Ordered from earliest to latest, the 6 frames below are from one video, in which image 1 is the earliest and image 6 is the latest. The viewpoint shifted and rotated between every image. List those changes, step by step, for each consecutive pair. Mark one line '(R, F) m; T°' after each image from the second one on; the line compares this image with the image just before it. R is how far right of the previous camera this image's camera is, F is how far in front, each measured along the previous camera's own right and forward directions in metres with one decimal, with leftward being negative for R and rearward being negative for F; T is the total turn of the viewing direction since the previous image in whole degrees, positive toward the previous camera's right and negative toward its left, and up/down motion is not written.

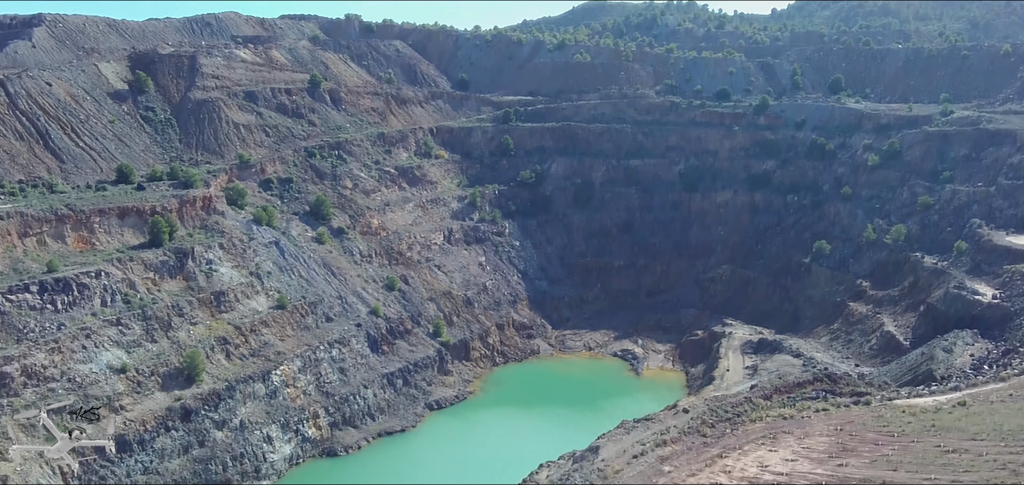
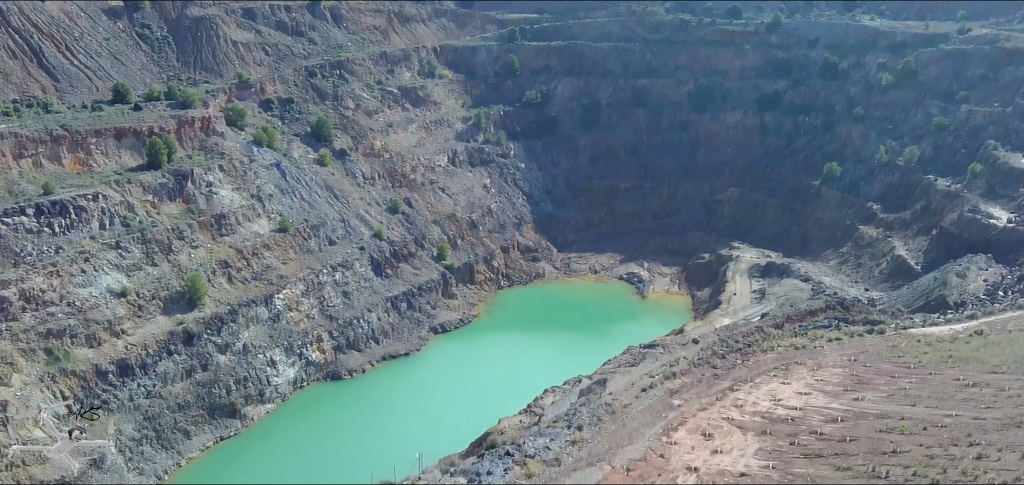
(0.0, +1.1) m; 0°
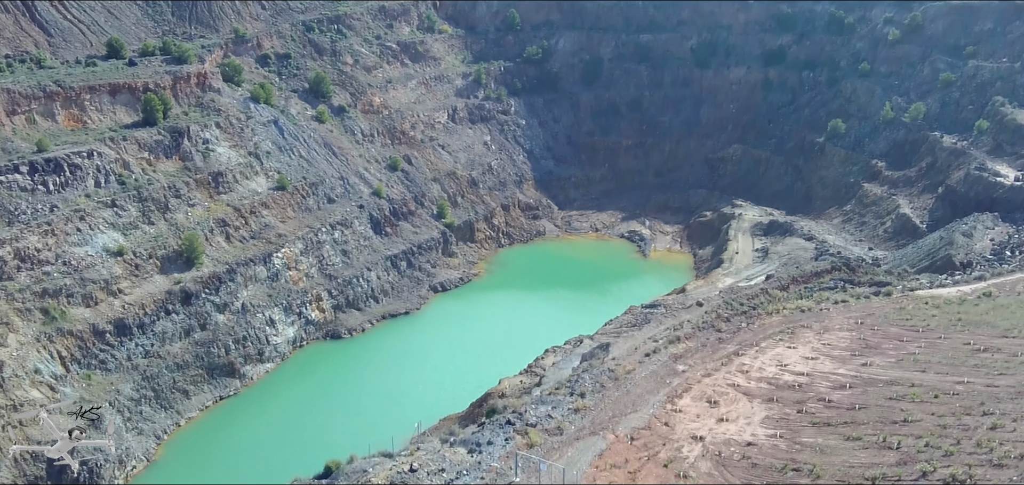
(0.0, +0.6) m; 0°
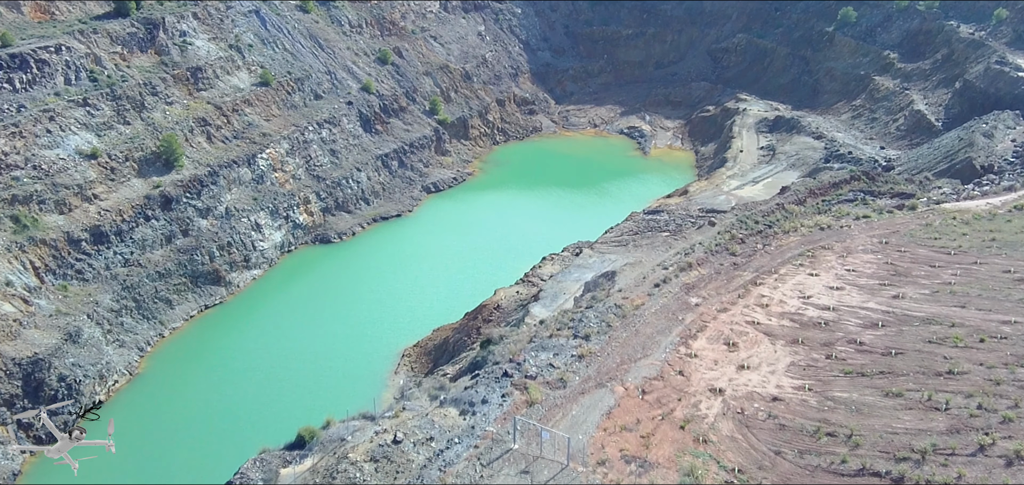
(0.0, +2.1) m; 0°
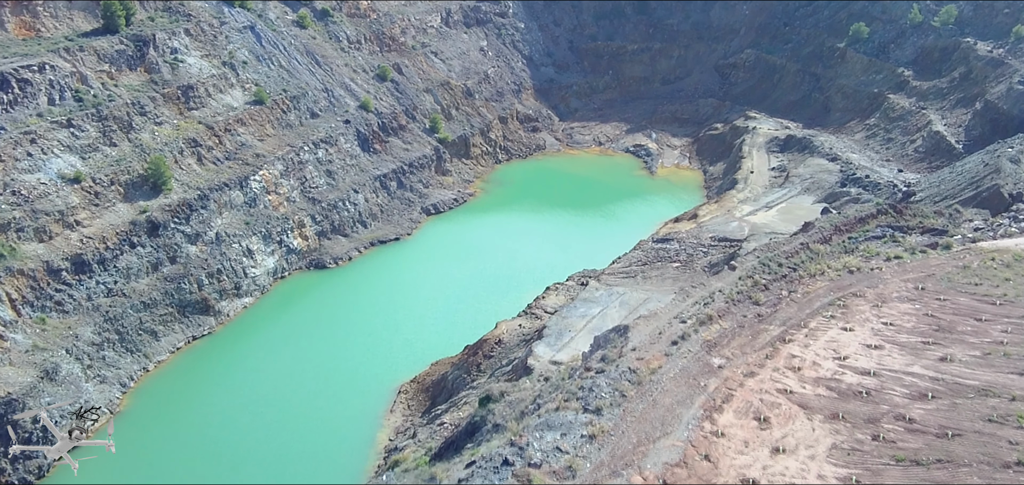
(0.0, +1.7) m; 0°
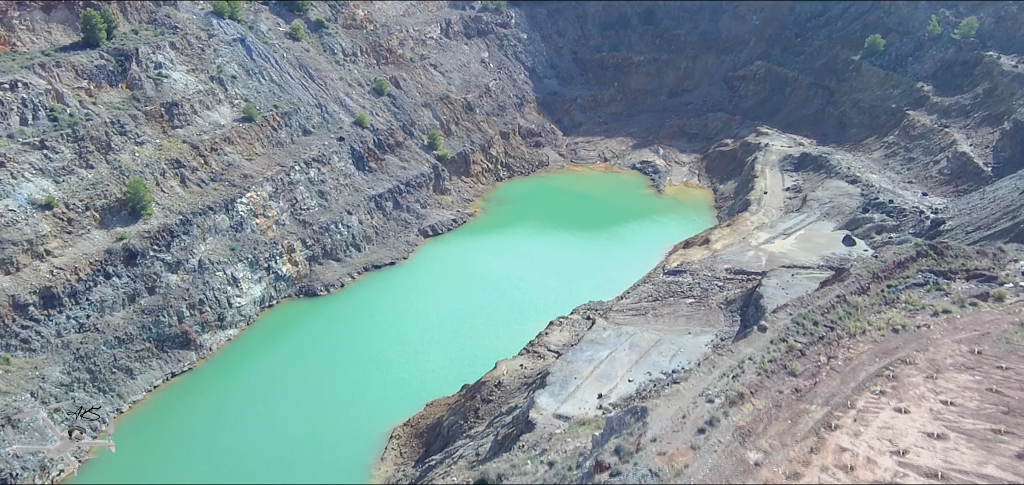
(+0.1, +2.3) m; 0°
